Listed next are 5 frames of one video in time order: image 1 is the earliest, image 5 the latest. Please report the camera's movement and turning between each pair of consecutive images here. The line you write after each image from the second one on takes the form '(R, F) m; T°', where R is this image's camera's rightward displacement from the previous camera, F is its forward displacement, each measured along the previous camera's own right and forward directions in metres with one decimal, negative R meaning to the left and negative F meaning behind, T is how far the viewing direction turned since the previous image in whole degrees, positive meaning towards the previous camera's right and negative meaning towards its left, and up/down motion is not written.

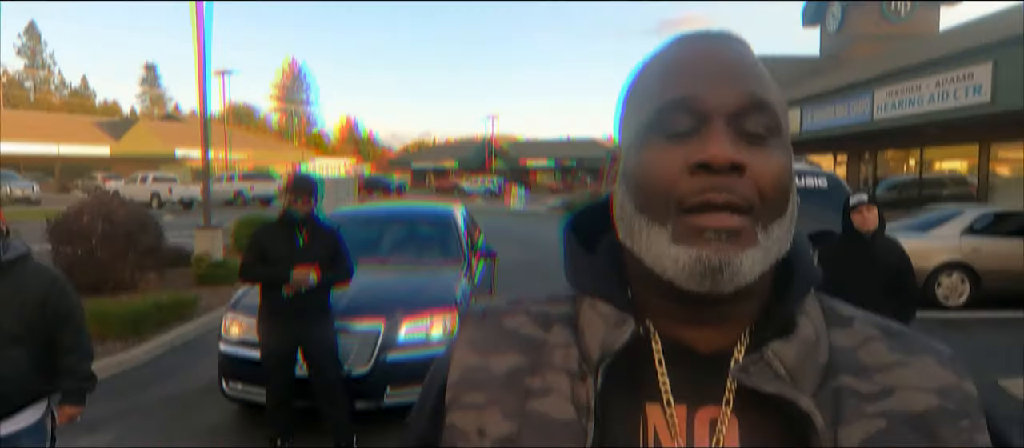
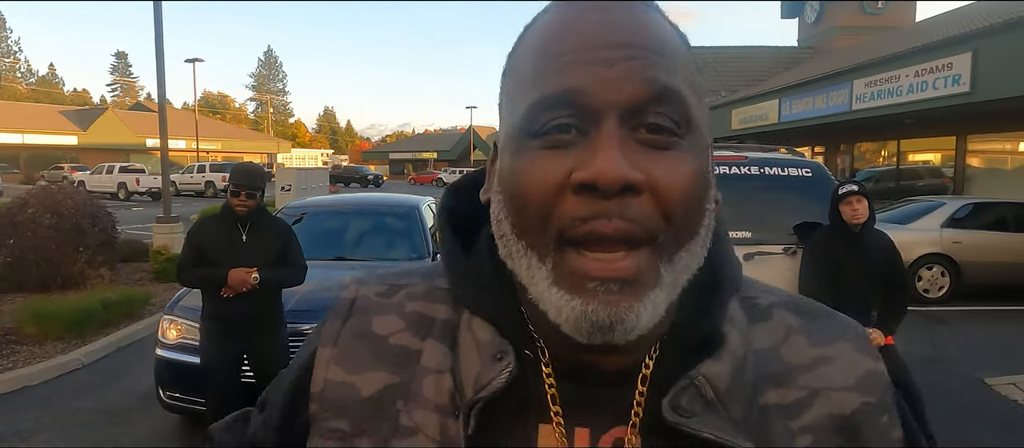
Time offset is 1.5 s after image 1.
(+0.2, +0.6) m; +2°
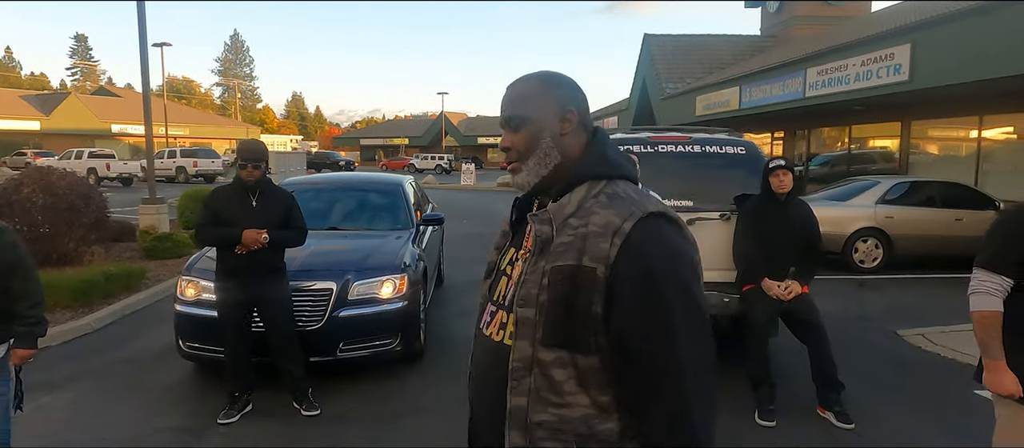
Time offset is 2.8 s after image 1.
(0.0, -1.2) m; +2°
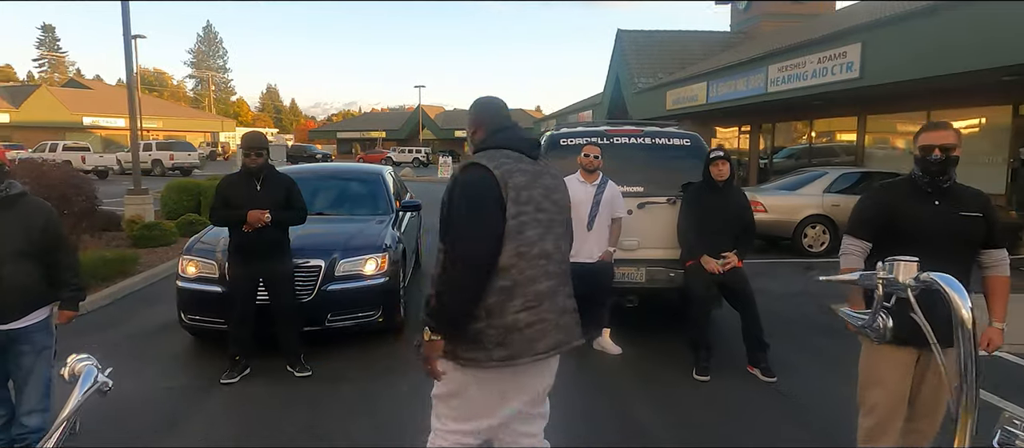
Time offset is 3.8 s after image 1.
(+0.1, -1.0) m; +2°
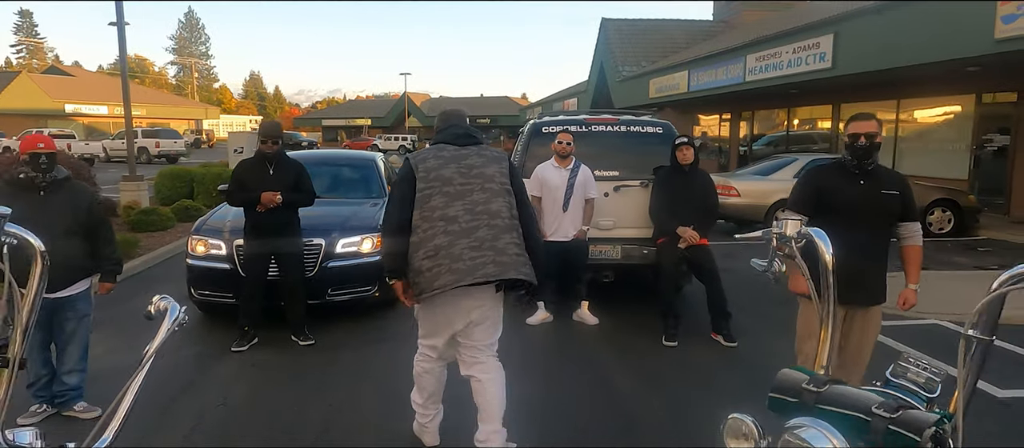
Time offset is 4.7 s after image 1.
(0.0, -0.8) m; +1°
